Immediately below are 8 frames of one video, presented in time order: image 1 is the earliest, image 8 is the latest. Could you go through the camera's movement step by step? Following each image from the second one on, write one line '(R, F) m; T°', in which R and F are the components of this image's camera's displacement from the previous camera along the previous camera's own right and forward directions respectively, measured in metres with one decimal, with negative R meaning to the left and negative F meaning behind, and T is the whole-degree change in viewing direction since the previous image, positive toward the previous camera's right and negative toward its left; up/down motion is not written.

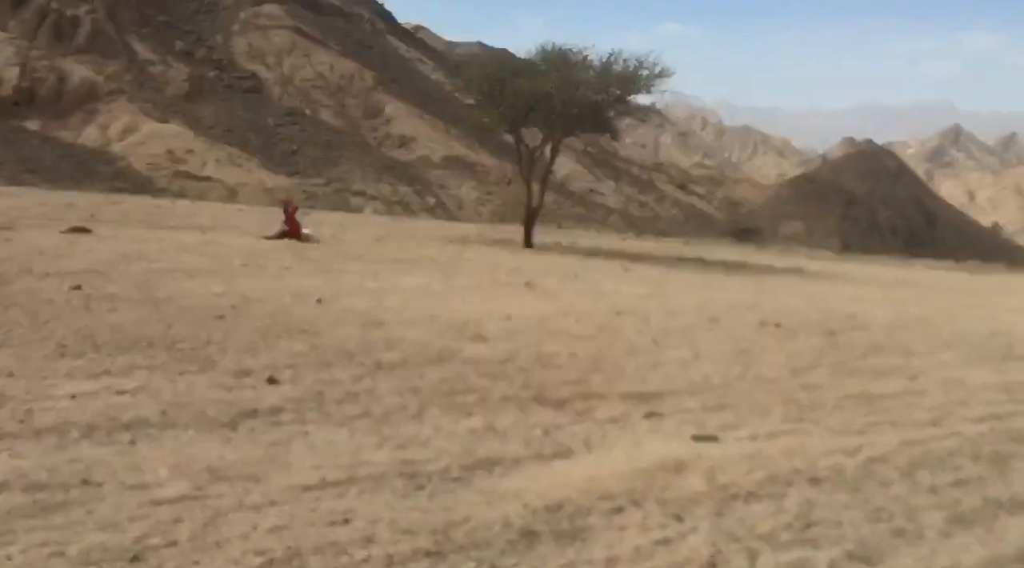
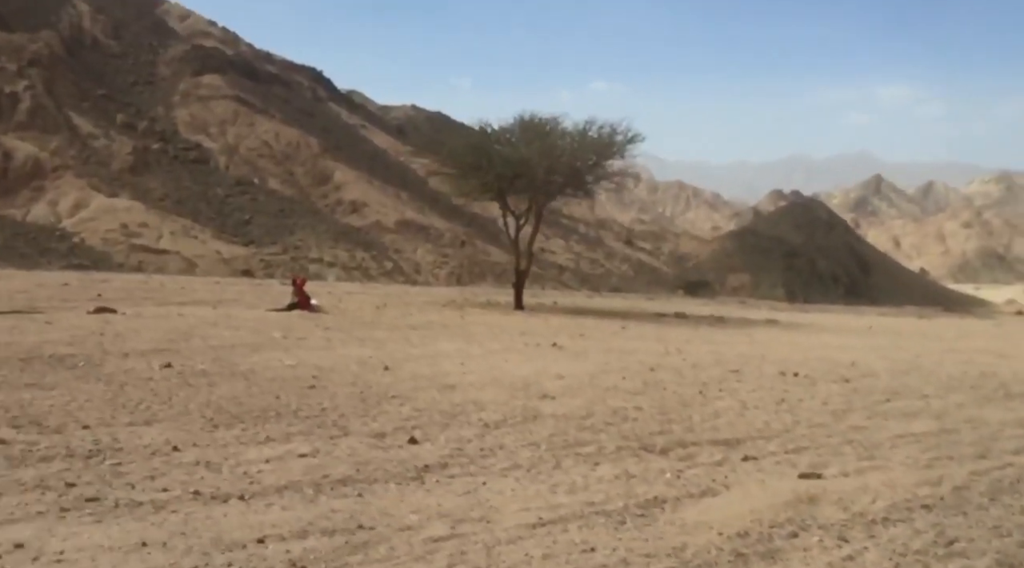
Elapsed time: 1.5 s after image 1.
(-1.0, -0.6) m; +2°
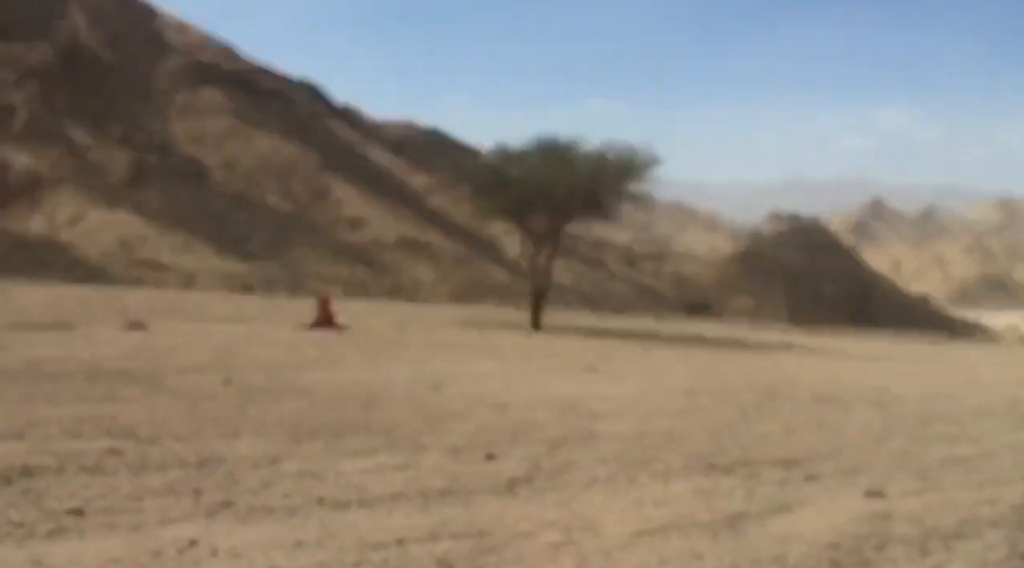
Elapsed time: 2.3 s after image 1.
(-0.5, -0.3) m; 0°
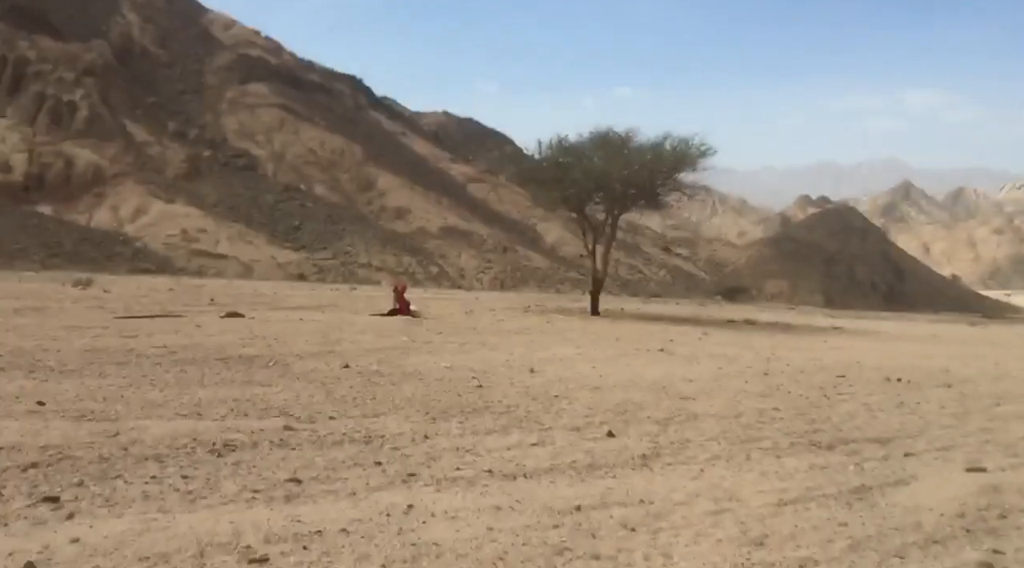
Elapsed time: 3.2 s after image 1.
(-0.5, -0.4) m; -3°
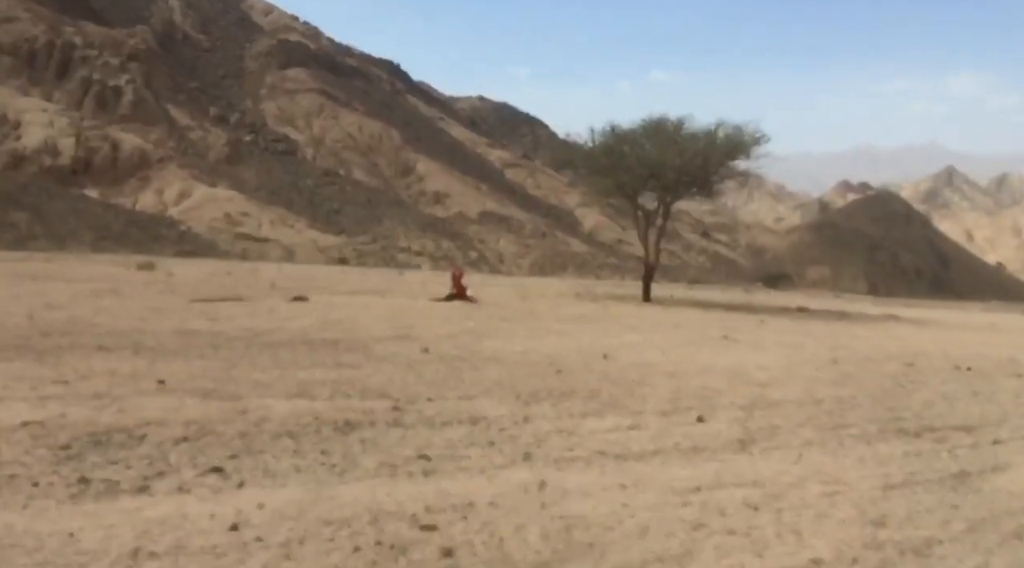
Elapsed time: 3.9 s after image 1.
(-0.4, -0.2) m; -2°
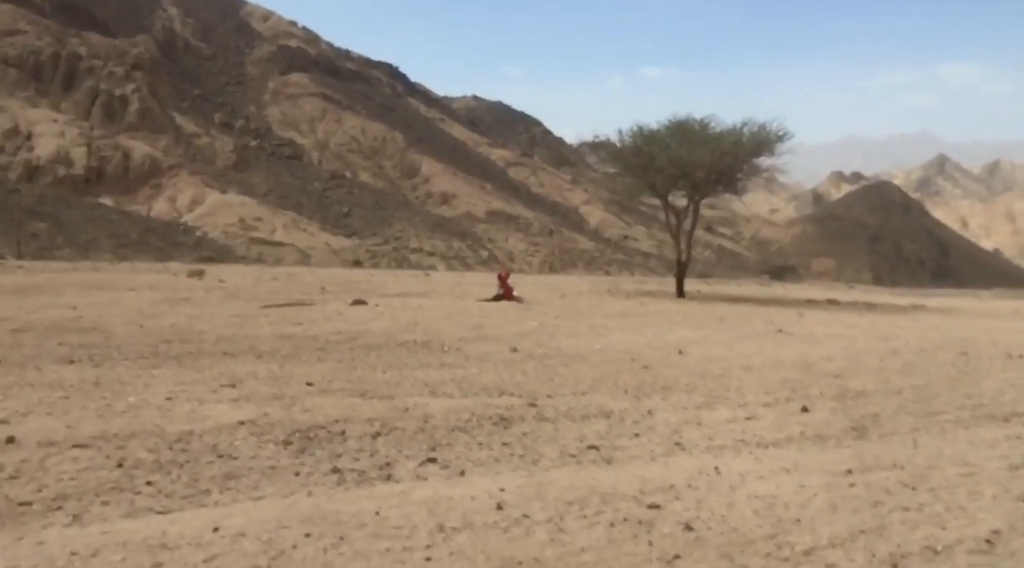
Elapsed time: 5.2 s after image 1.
(-0.7, -0.4) m; -1°
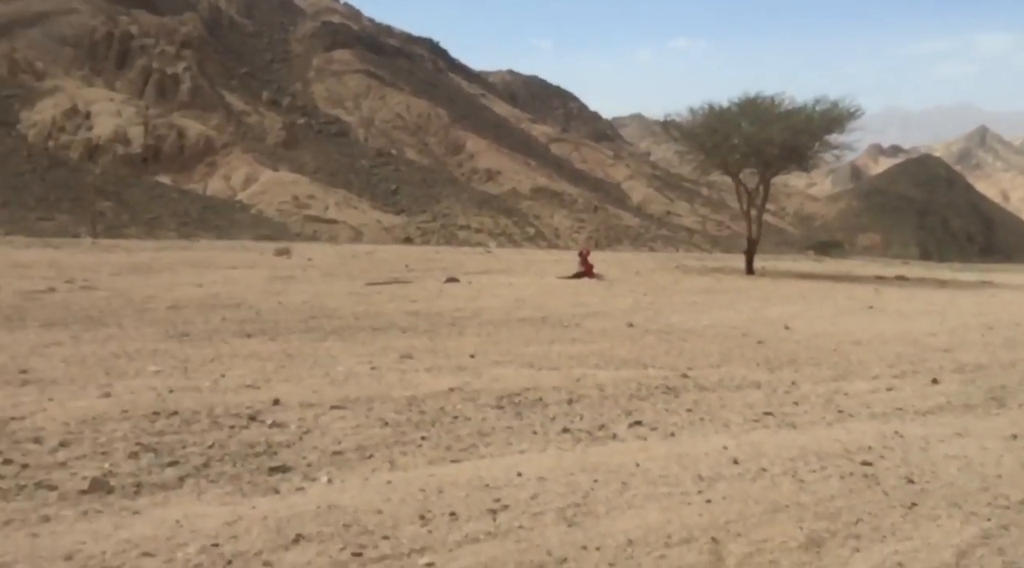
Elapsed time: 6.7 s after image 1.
(-0.7, -0.4) m; -3°
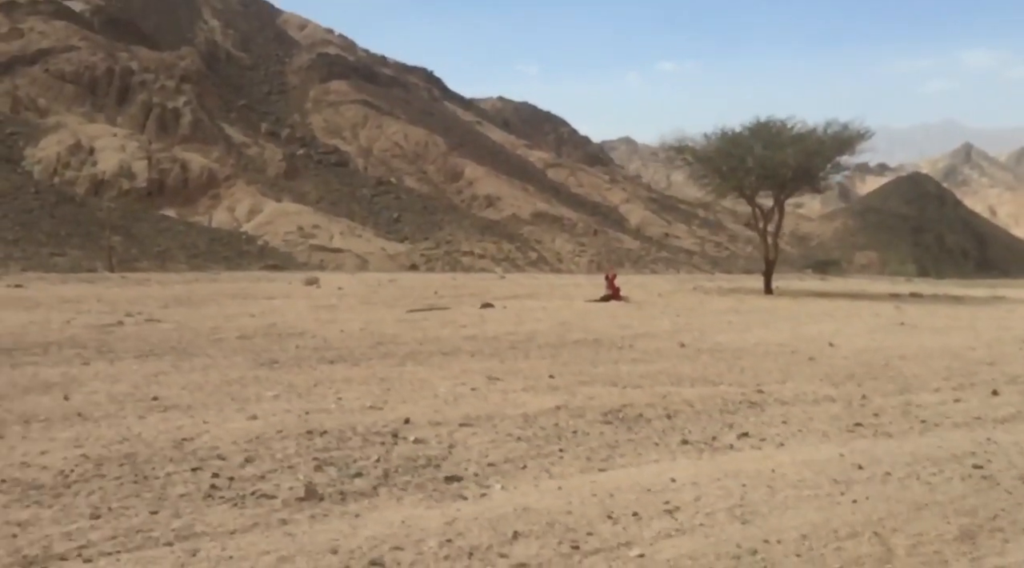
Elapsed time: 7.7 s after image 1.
(-0.5, -0.3) m; -1°
